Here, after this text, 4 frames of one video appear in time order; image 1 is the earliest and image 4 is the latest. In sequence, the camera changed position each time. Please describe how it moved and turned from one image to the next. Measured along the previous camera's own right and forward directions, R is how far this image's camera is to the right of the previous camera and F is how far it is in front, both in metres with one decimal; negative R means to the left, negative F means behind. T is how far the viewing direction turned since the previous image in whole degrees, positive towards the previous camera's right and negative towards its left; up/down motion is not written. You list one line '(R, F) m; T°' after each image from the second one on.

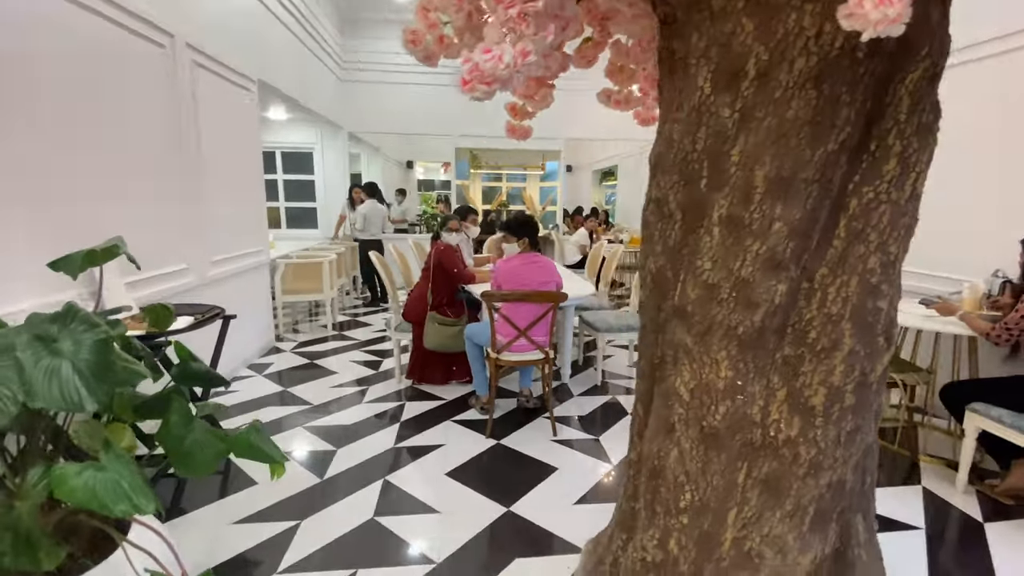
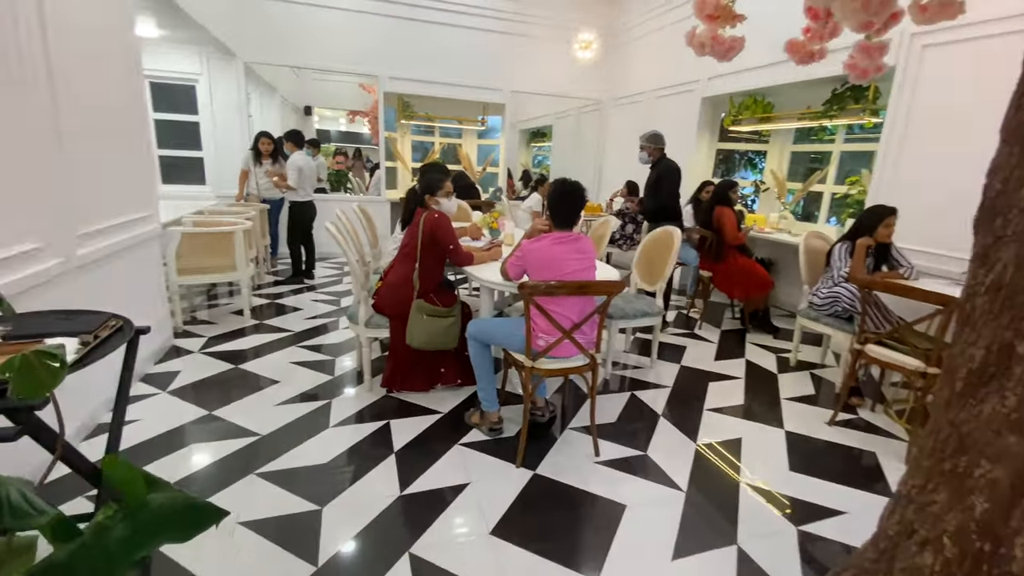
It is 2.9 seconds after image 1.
(-0.6, +0.7) m; +13°
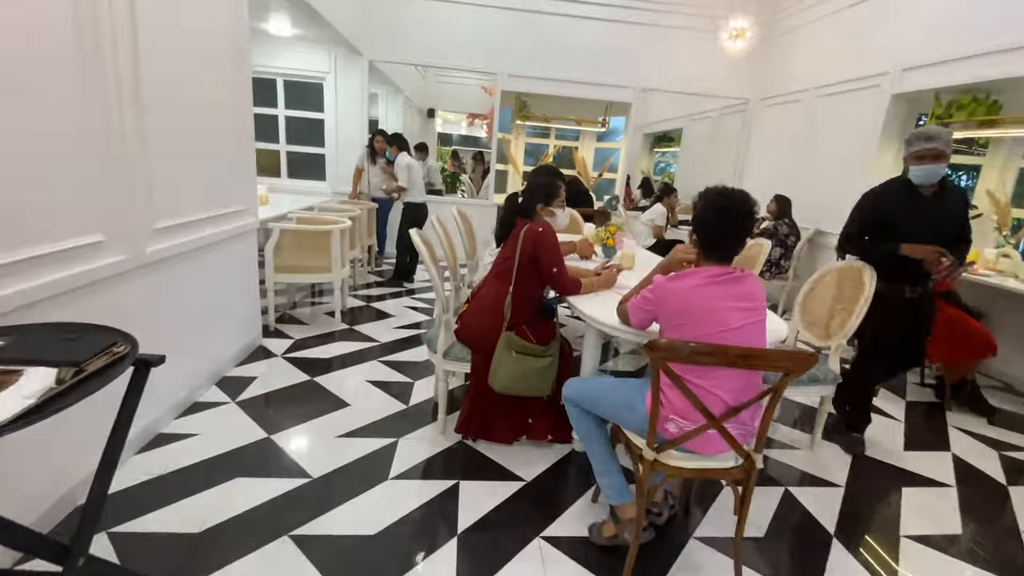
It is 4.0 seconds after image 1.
(-0.1, +0.5) m; -12°
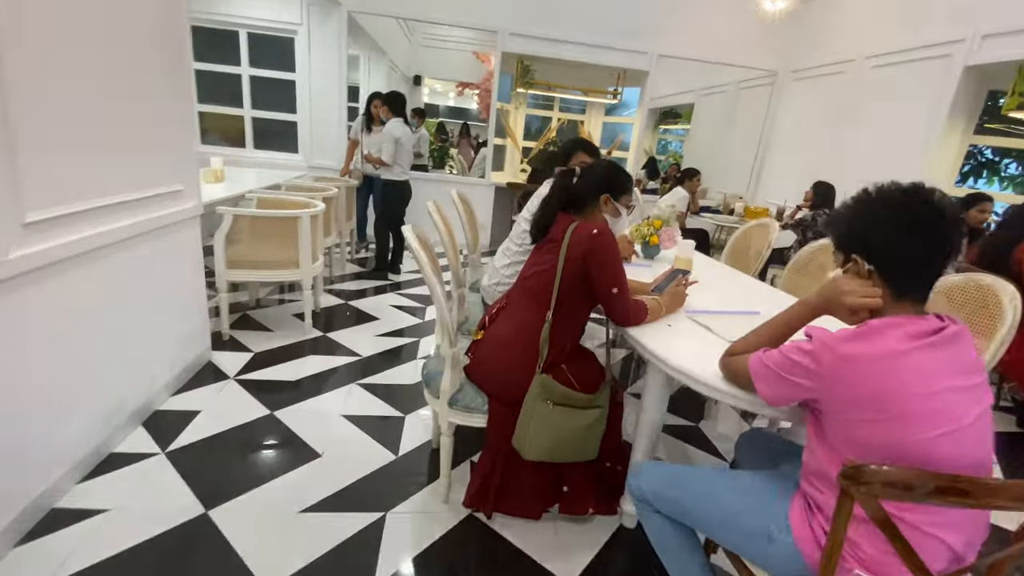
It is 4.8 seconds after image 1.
(-0.2, +0.6) m; +2°
